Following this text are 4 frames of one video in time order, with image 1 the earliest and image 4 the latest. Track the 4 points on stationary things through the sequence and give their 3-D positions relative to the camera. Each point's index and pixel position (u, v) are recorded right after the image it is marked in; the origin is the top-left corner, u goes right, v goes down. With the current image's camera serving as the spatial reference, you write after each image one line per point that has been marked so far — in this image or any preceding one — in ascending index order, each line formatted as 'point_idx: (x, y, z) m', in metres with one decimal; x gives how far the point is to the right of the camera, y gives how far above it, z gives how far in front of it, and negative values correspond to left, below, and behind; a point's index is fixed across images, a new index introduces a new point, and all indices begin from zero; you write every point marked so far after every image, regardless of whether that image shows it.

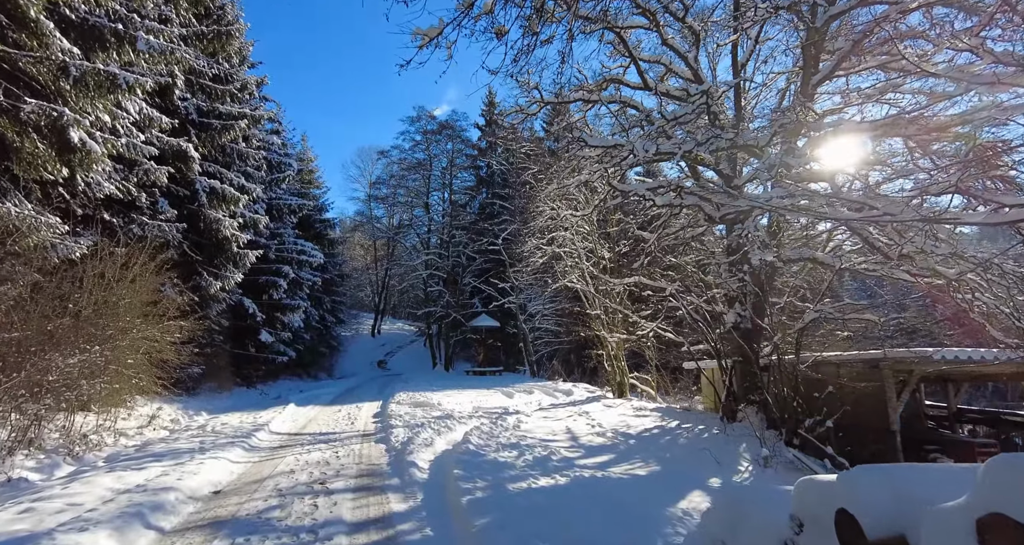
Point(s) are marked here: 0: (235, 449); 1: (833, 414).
0: (-3.4, -2.2, +6.2) m
1: (+4.9, -2.2, +7.7) m
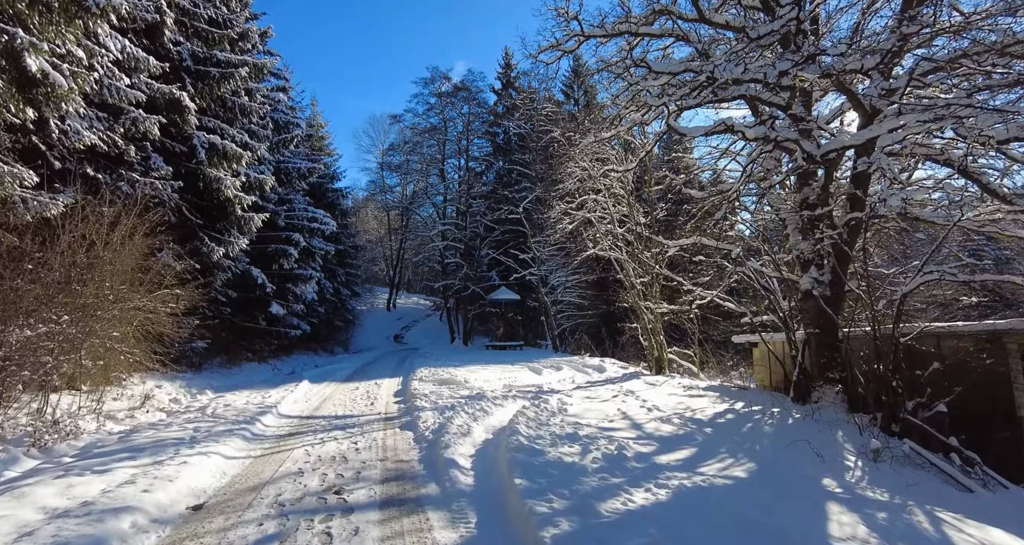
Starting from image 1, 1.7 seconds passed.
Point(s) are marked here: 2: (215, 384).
0: (-2.8, -1.7, +5.2) m
1: (+5.5, -1.6, +6.5) m
2: (-6.3, -2.4, +10.9) m
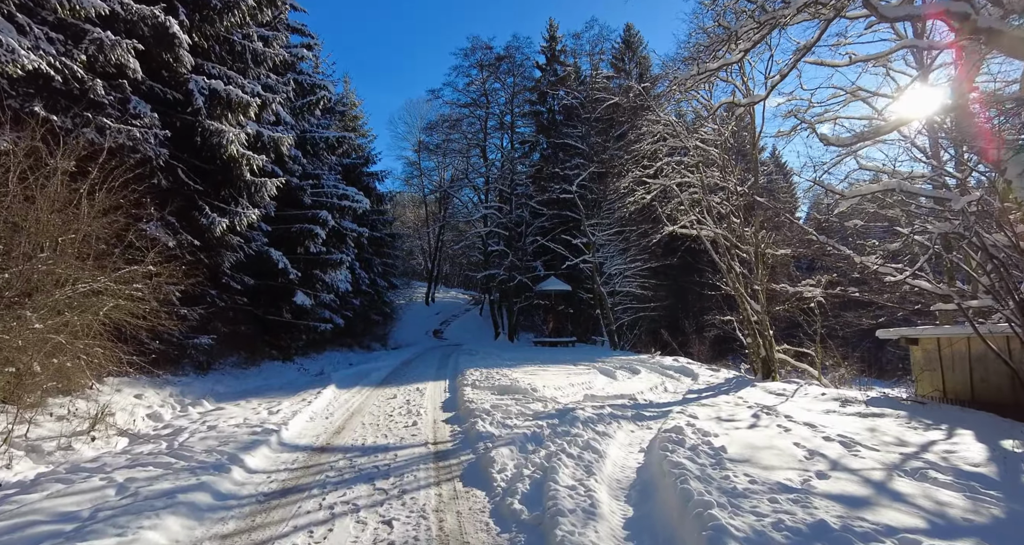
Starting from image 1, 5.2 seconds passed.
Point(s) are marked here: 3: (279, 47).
0: (-1.9, -1.4, +2.8) m
1: (+6.5, -1.2, +3.6) m
2: (-5.0, -2.0, +8.8) m
3: (-5.2, +5.1, +11.4) m
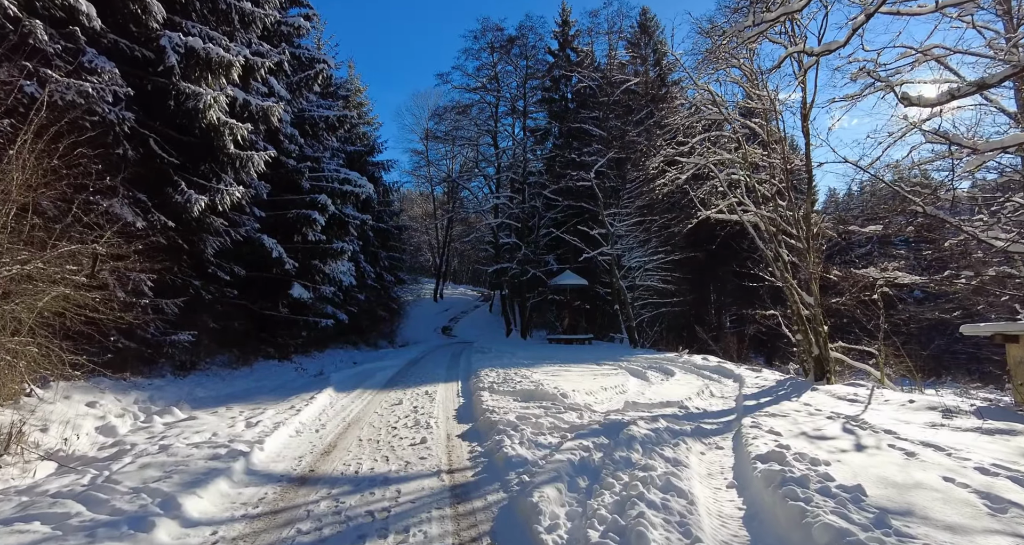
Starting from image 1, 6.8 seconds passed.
0: (-1.6, -1.2, +1.6) m
1: (+6.8, -1.0, +2.2) m
2: (-4.6, -1.8, +7.6) m
3: (-4.8, +5.3, +10.2) m
